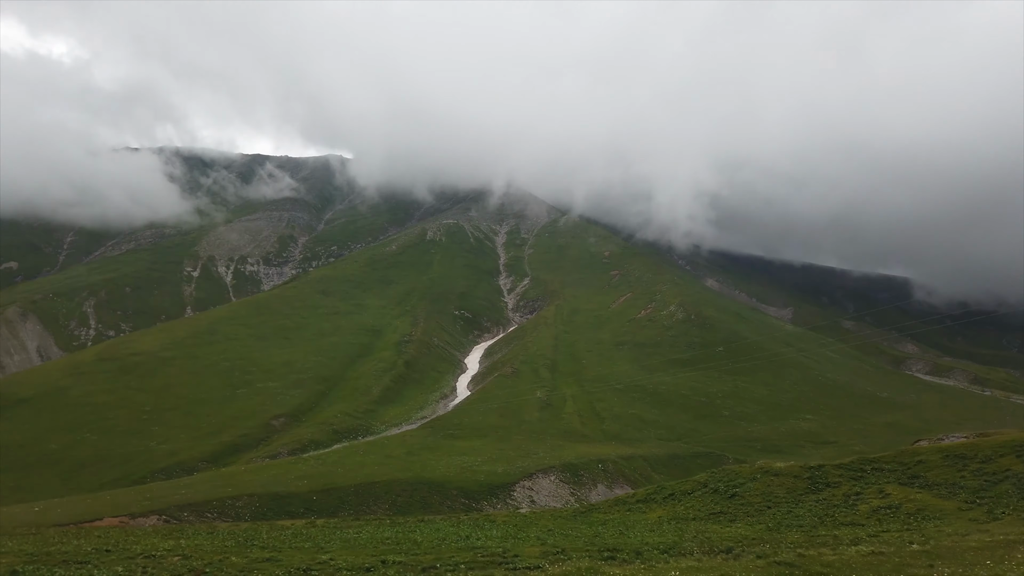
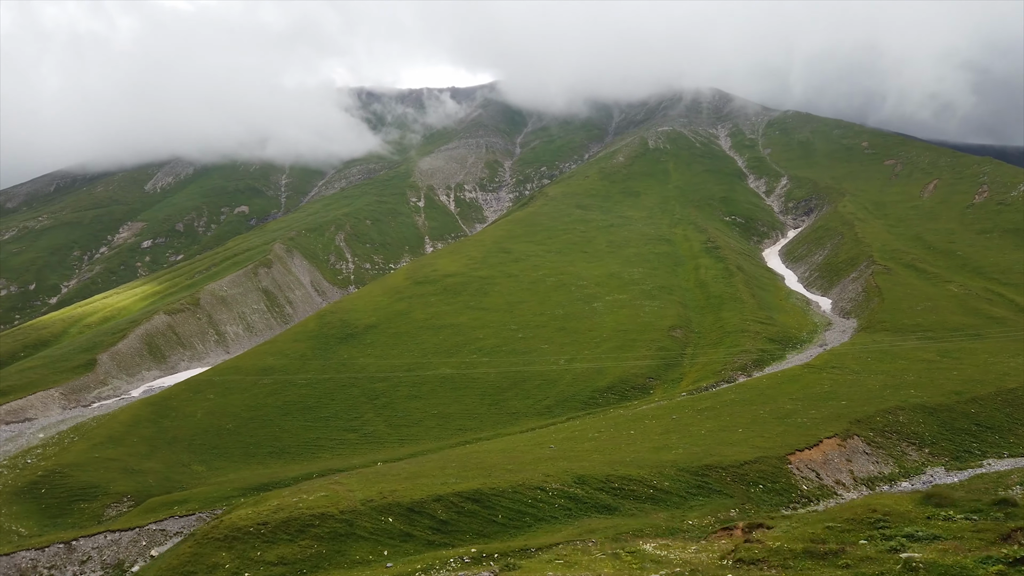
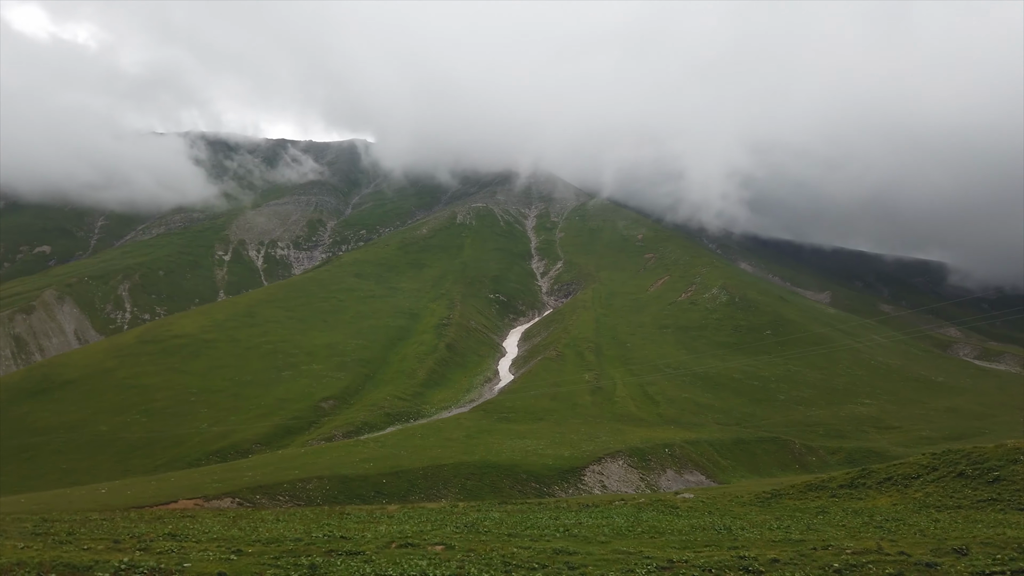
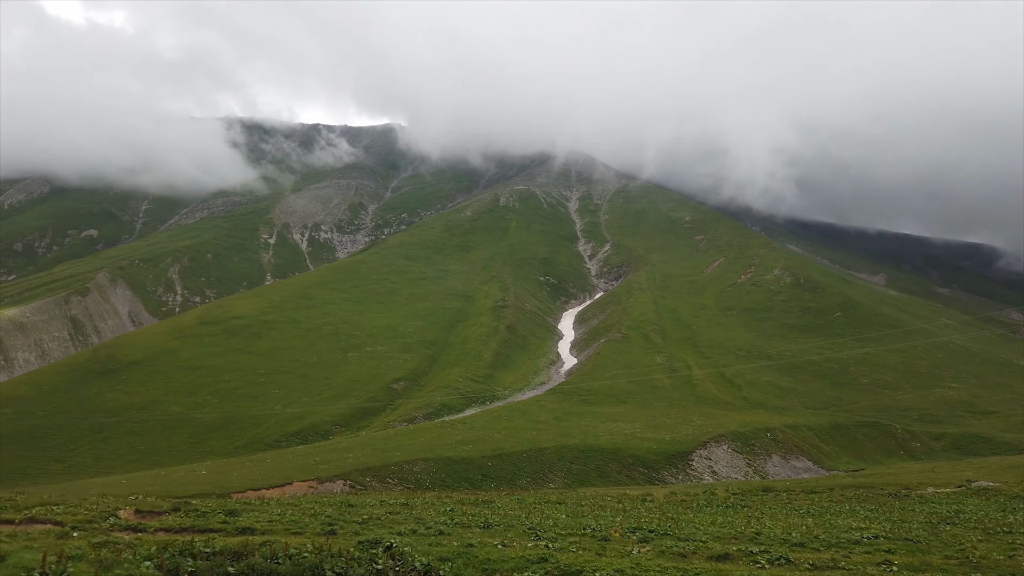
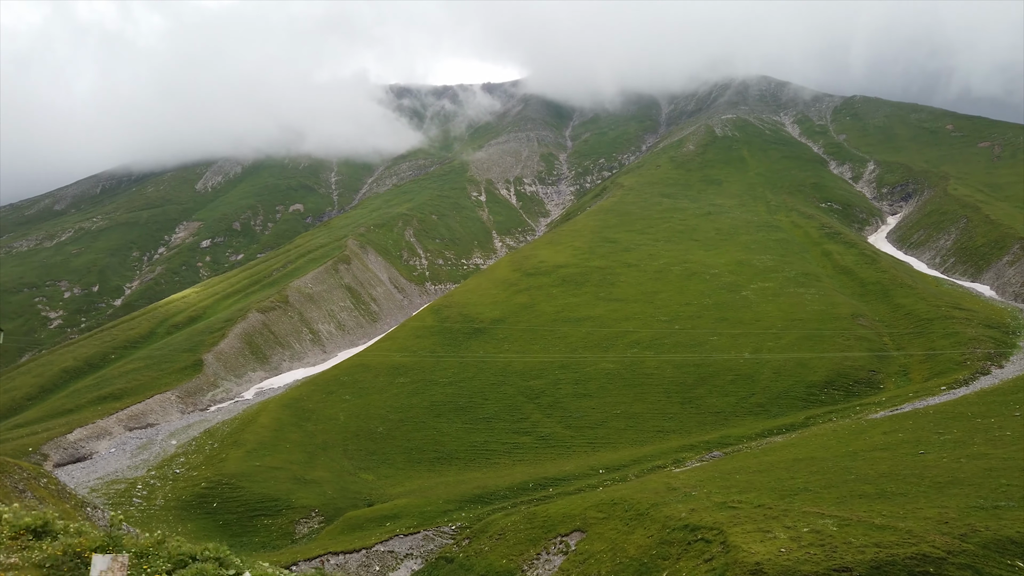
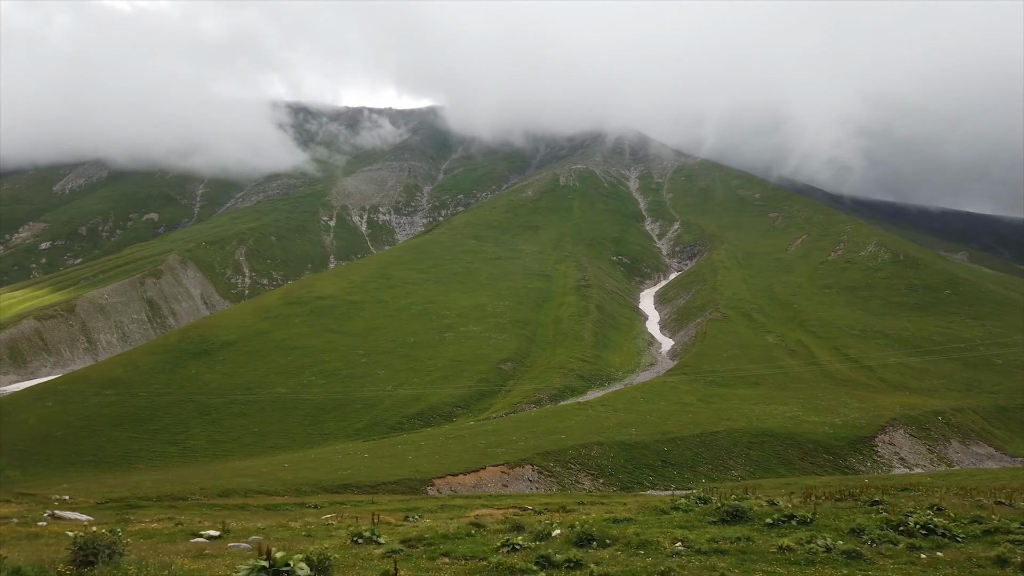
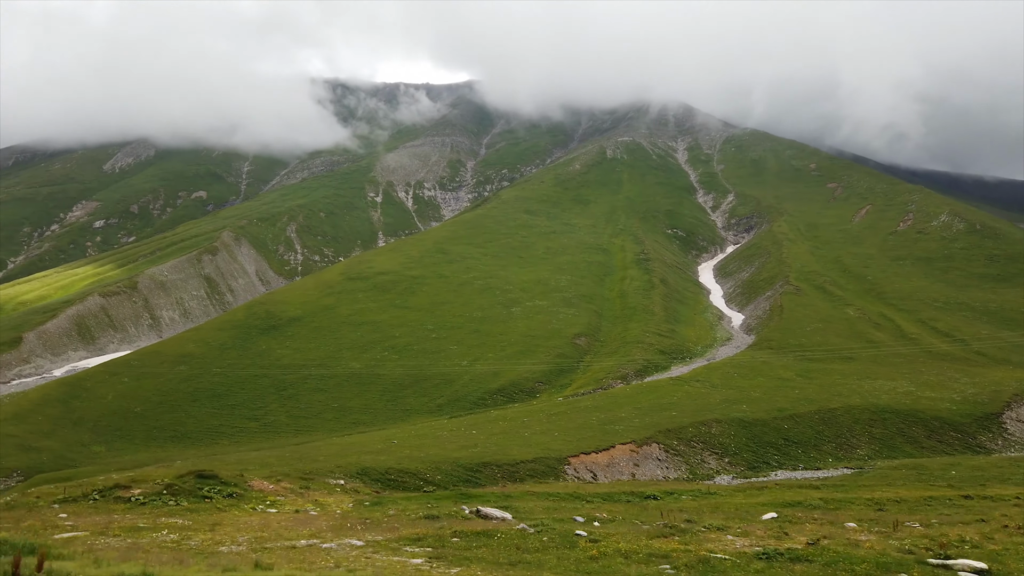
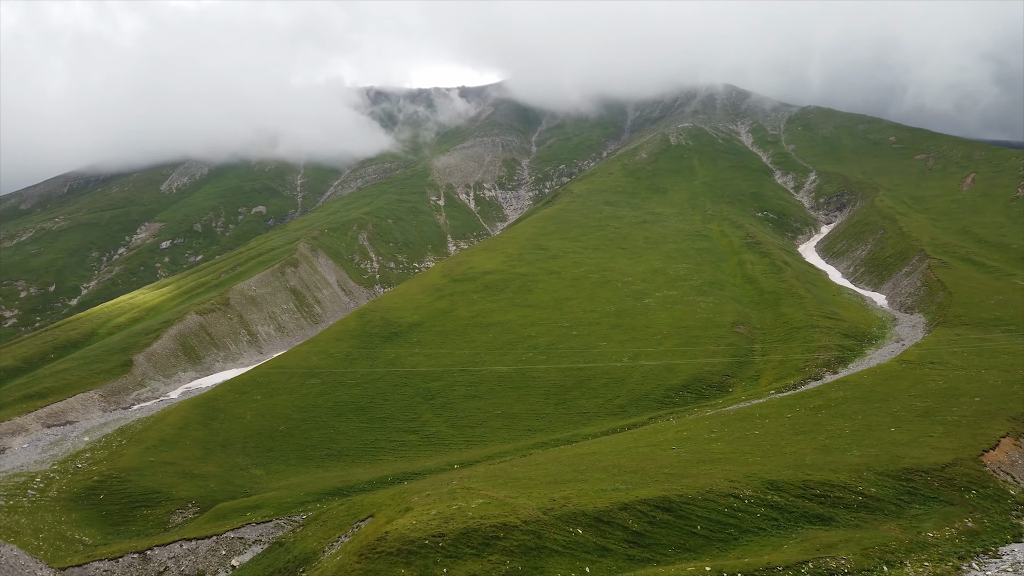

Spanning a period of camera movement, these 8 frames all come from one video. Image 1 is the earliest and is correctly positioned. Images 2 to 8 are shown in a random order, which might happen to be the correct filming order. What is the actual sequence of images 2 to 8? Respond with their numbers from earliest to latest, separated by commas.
3, 4, 6, 7, 2, 8, 5
